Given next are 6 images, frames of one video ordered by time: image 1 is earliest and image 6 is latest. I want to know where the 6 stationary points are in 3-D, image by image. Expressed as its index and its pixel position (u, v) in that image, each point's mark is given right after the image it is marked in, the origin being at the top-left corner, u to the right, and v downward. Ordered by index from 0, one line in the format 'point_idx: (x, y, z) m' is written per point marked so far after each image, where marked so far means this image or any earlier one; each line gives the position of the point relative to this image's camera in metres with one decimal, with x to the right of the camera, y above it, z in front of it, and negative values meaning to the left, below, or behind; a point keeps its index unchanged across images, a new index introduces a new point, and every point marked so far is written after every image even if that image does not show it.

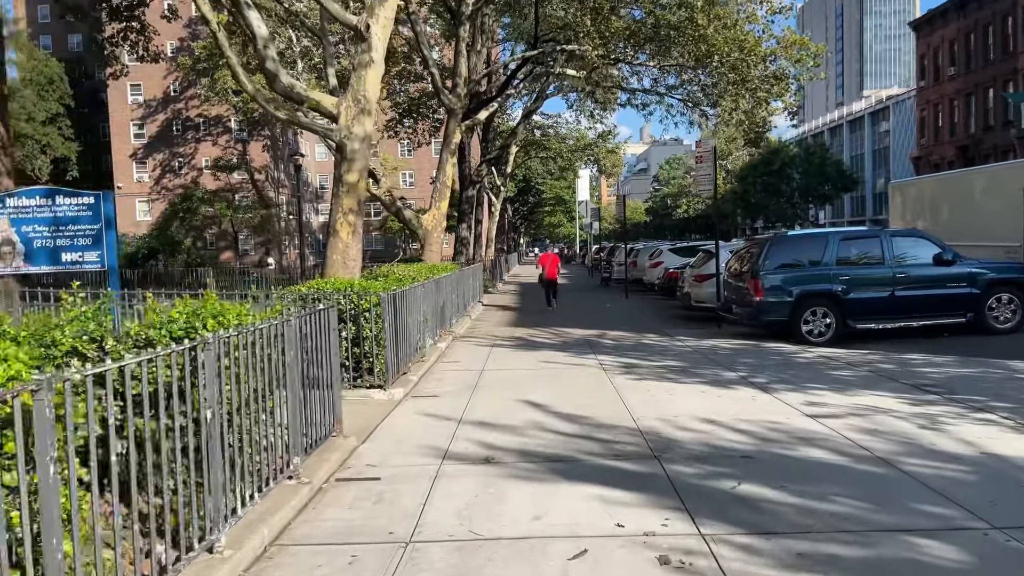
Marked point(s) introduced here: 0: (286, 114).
0: (-3.7, +2.8, +12.7) m
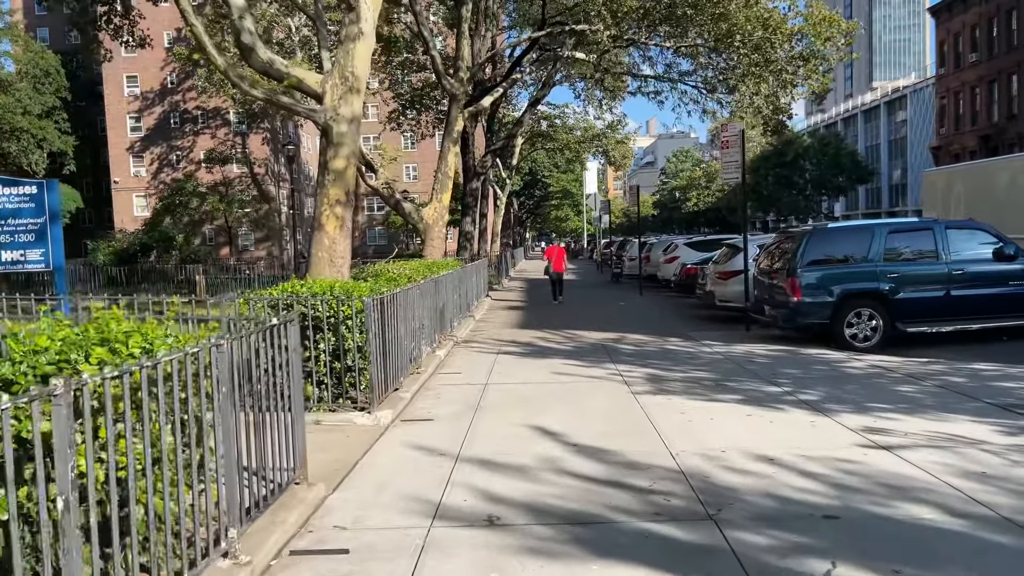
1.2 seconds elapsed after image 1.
0: (-3.6, +2.8, +11.3) m
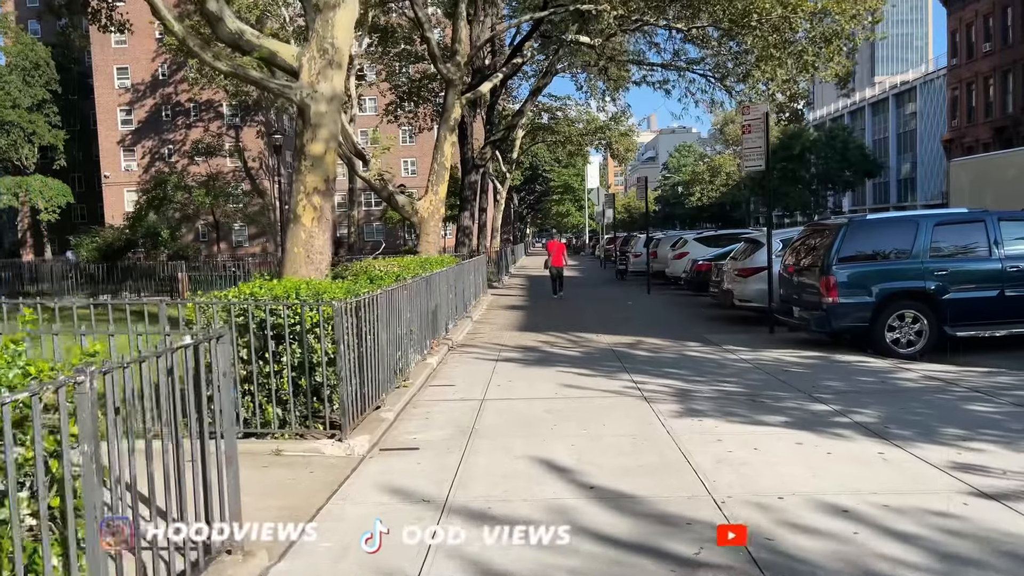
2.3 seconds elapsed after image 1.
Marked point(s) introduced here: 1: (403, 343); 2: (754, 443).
0: (-3.6, +2.8, +10.0) m
1: (-1.2, -0.6, +8.8) m
2: (+1.9, -1.2, +6.1) m
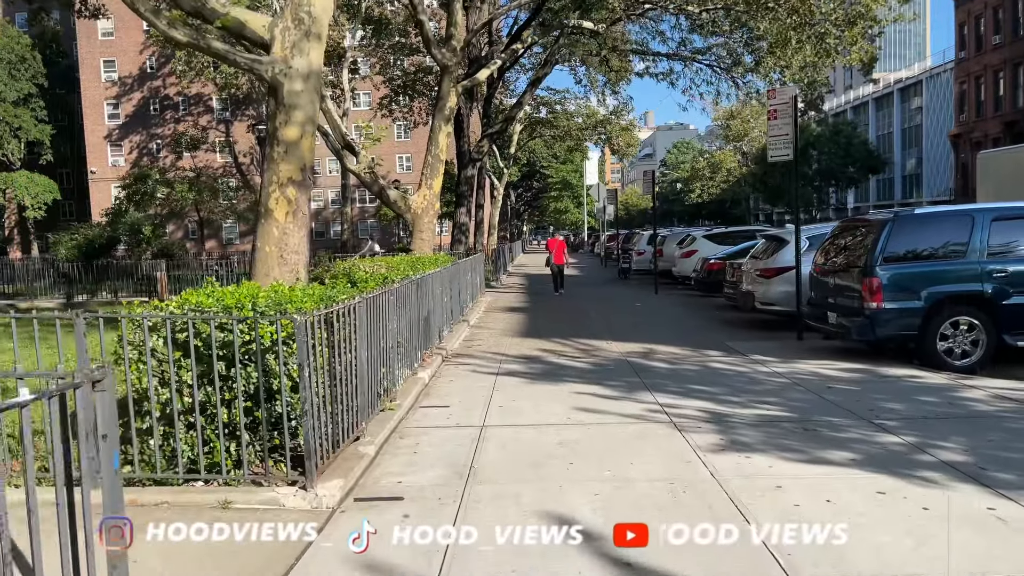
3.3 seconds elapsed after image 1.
0: (-3.5, +2.7, +8.7) m
1: (-1.2, -0.7, +7.5) m
2: (+2.0, -1.3, +4.9) m
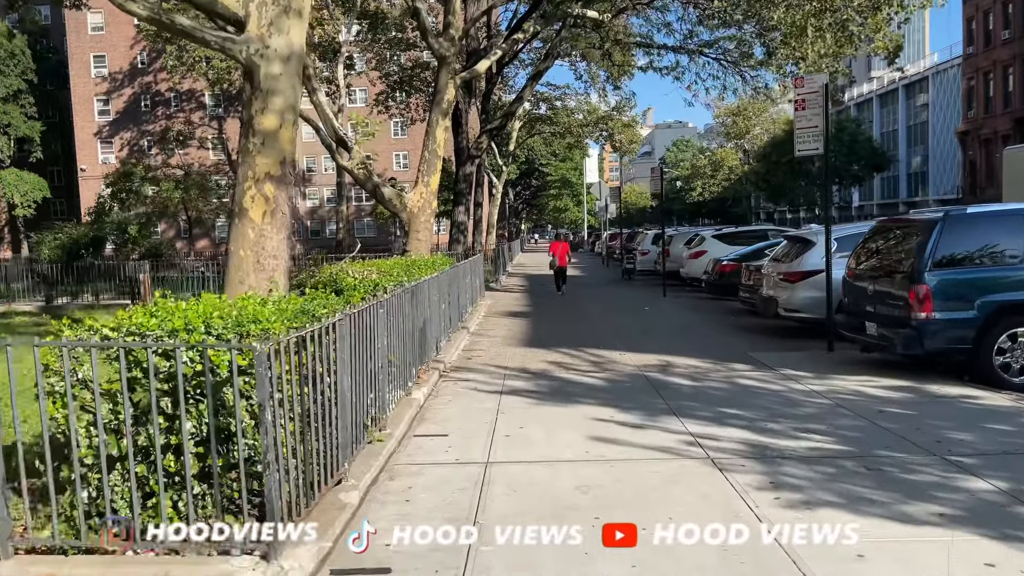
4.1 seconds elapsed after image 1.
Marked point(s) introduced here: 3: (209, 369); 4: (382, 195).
0: (-3.5, +2.6, +7.7) m
1: (-1.1, -0.8, +6.5) m
2: (+2.0, -1.4, +3.9) m
3: (-1.6, -0.4, +4.1) m
4: (-3.1, +2.2, +18.9) m
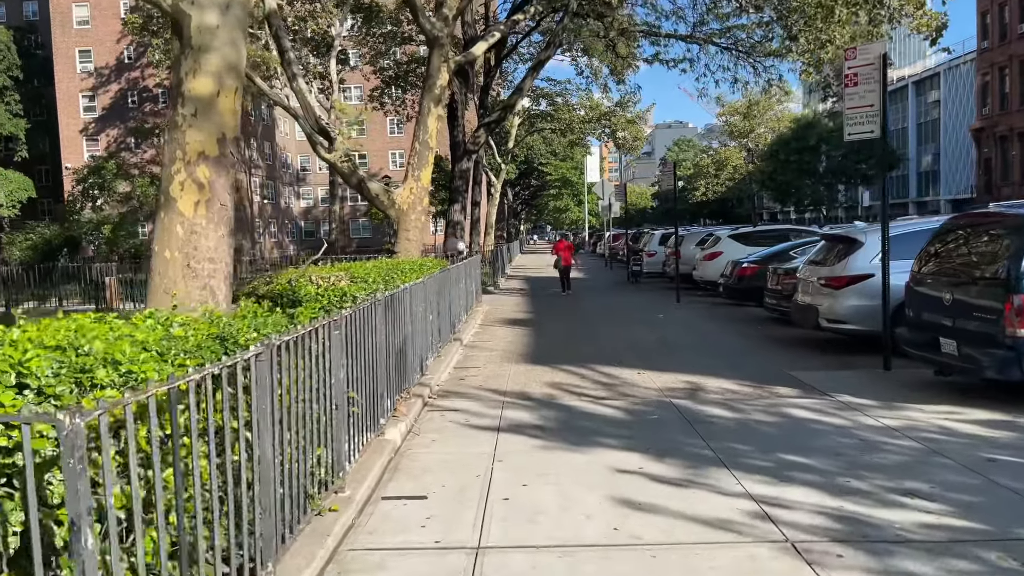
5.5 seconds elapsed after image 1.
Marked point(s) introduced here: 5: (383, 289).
0: (-3.5, +2.6, +6.0) m
1: (-1.1, -0.9, +4.9) m
2: (+2.0, -1.4, +2.2) m
3: (-1.6, -0.5, +2.5) m
4: (-3.1, +2.1, +17.2) m
5: (-1.2, 0.0, +7.5) m
